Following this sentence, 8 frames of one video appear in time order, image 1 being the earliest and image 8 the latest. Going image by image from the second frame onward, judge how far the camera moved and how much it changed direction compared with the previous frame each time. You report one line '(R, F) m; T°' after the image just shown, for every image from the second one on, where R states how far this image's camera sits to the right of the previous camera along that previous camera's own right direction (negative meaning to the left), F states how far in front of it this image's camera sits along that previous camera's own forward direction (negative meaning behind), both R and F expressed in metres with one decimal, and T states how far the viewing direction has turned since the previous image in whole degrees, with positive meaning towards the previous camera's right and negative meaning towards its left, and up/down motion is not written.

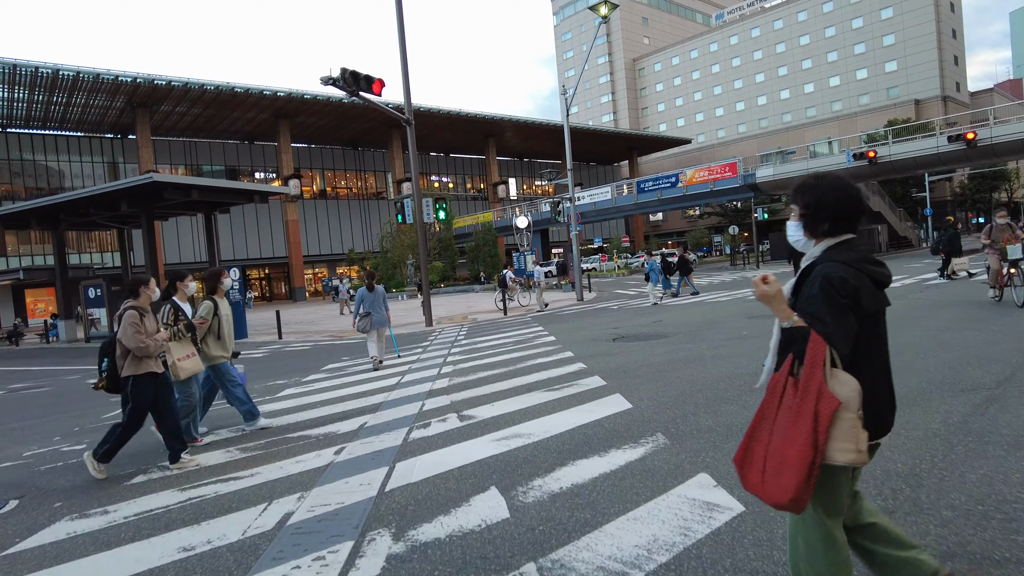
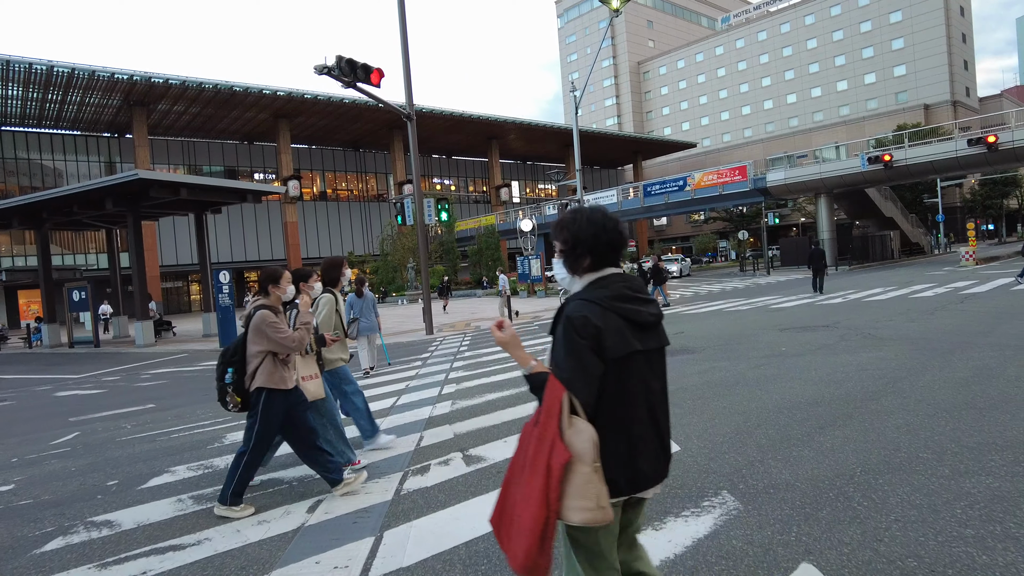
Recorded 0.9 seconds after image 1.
(-0.1, +1.1) m; 0°
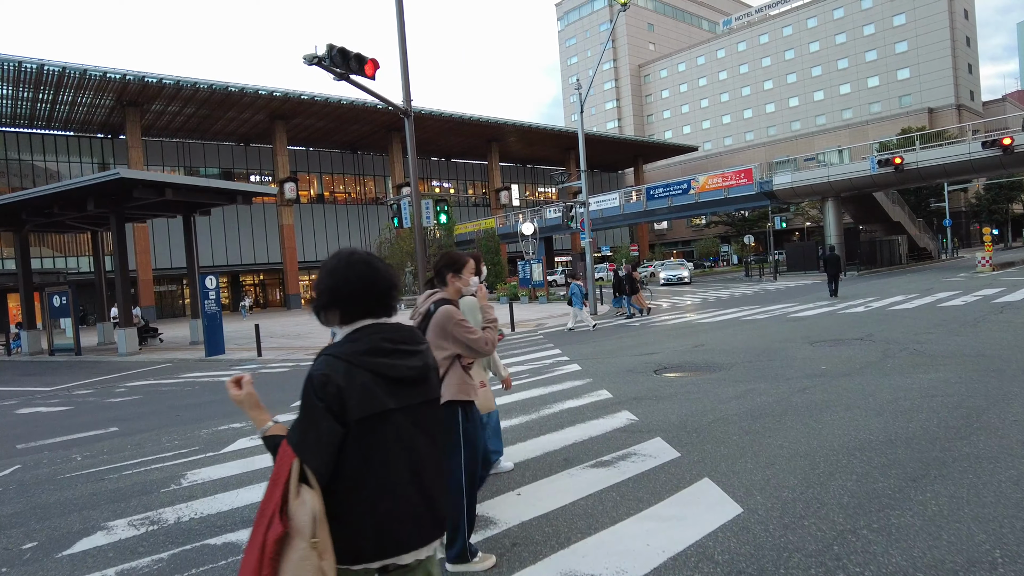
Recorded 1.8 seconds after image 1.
(-0.1, +1.0) m; 0°
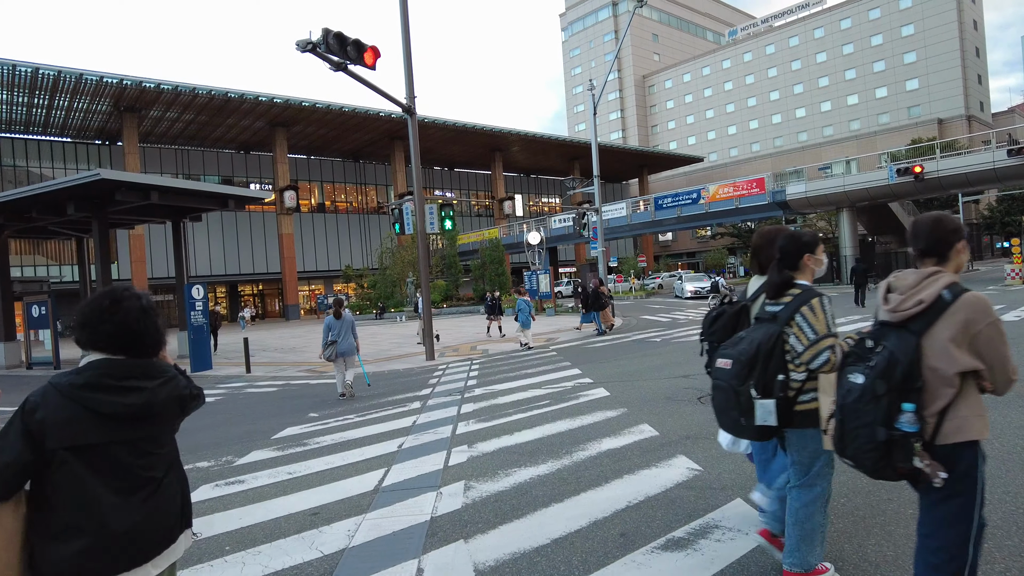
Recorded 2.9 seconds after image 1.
(-0.2, +1.3) m; 0°
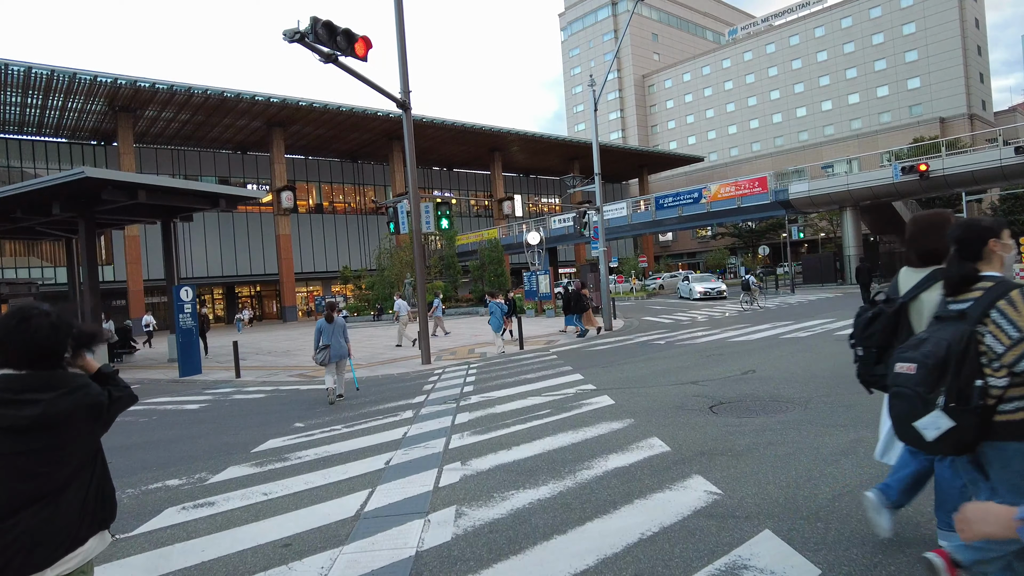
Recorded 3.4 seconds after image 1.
(0.0, +0.5) m; 0°
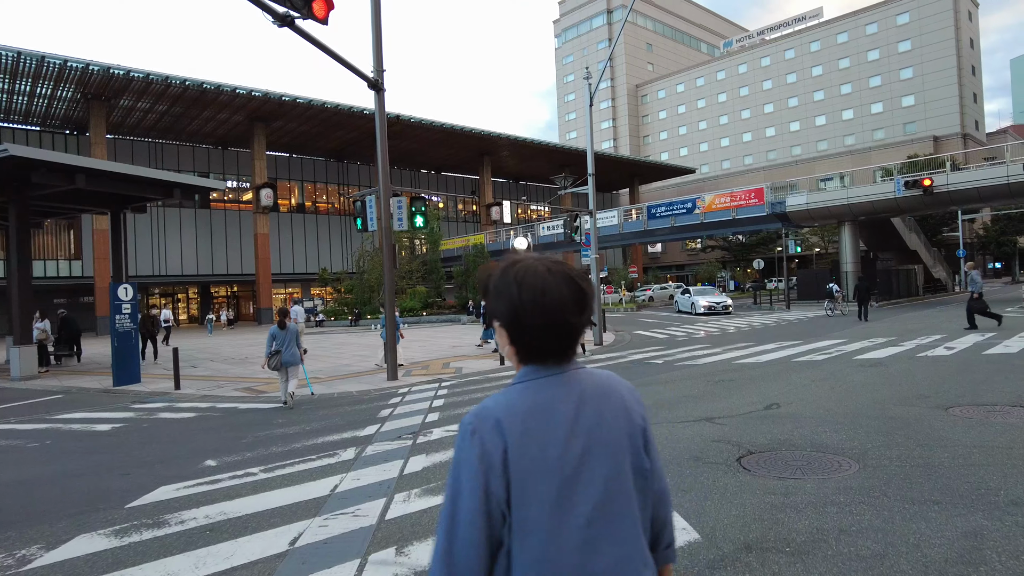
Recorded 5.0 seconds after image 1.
(+0.1, +1.7) m; +1°
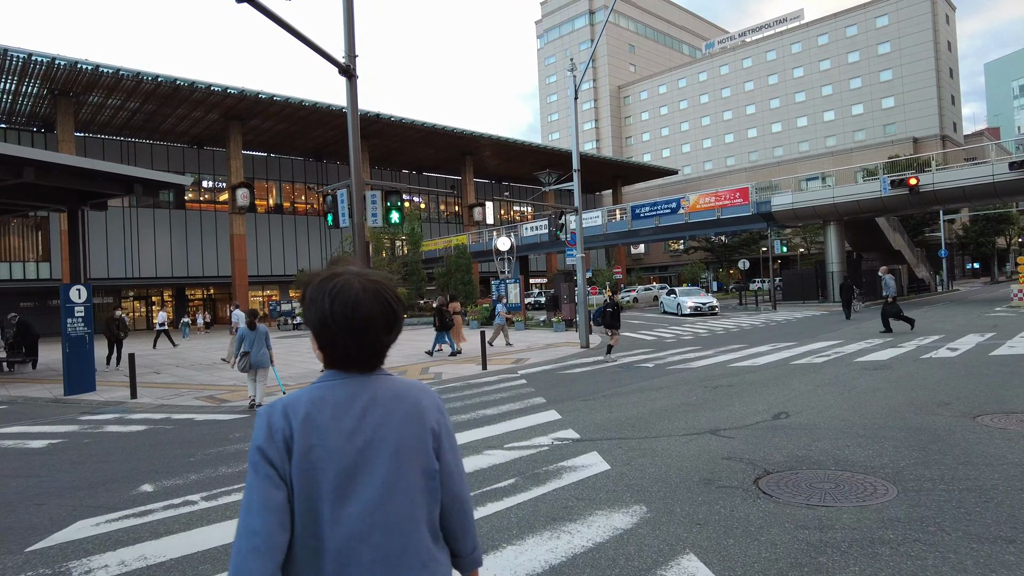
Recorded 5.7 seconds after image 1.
(0.0, +0.8) m; +1°
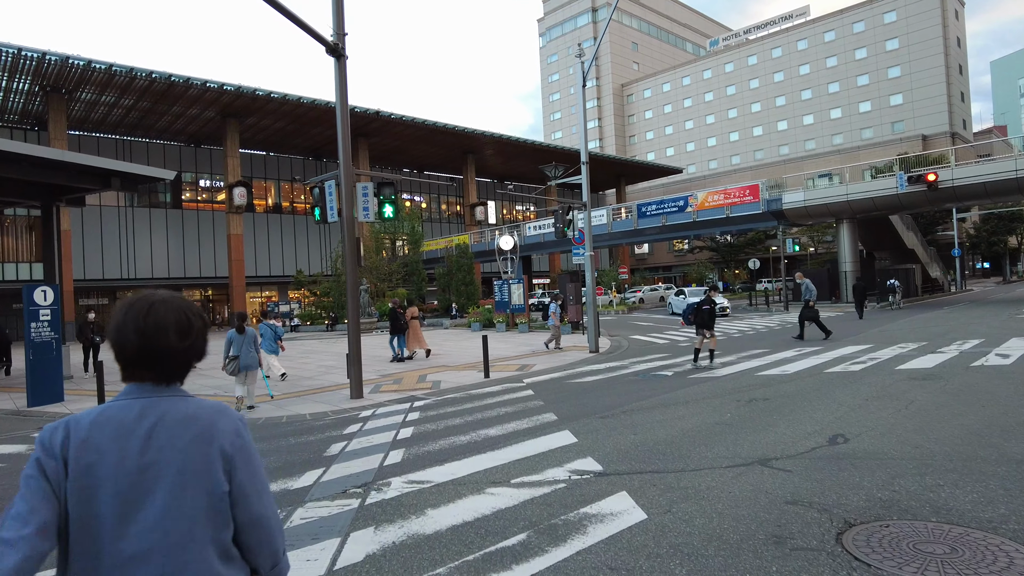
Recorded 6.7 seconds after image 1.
(0.0, +1.1) m; 0°
